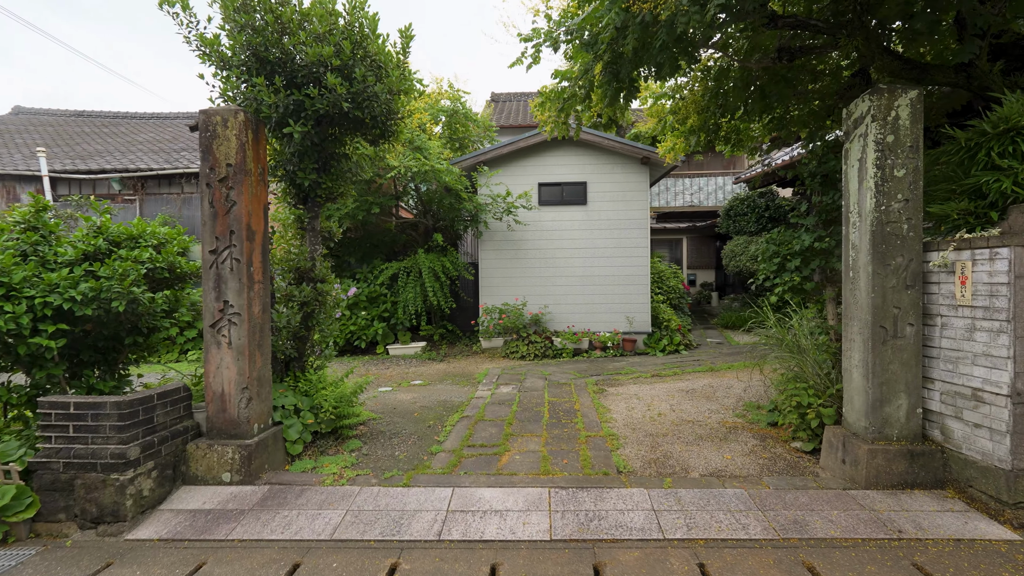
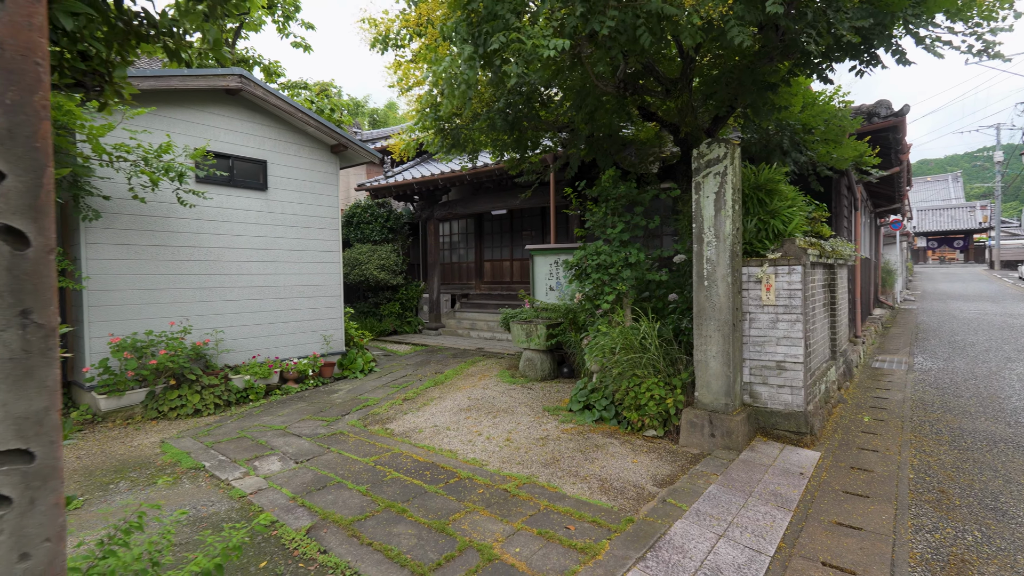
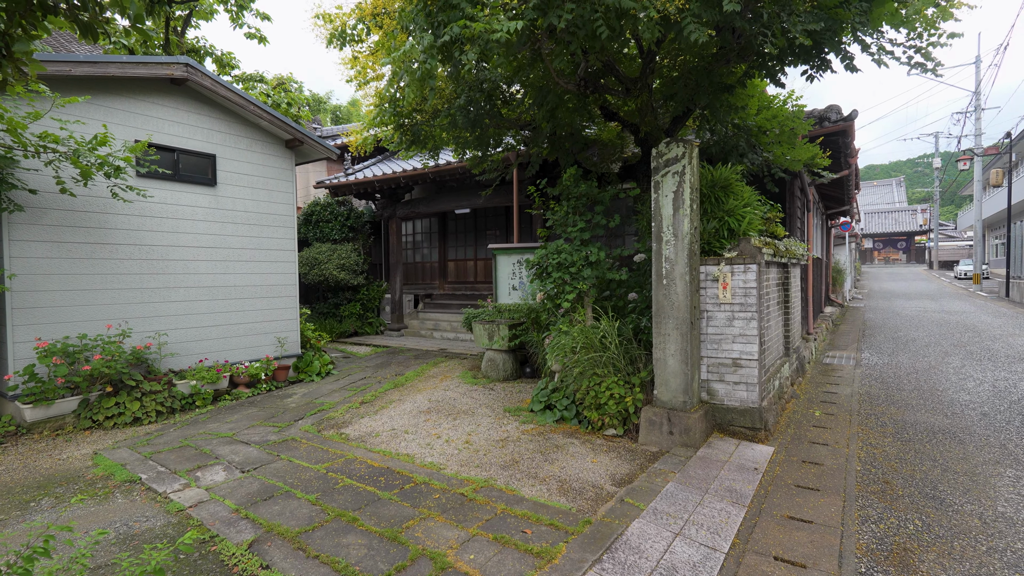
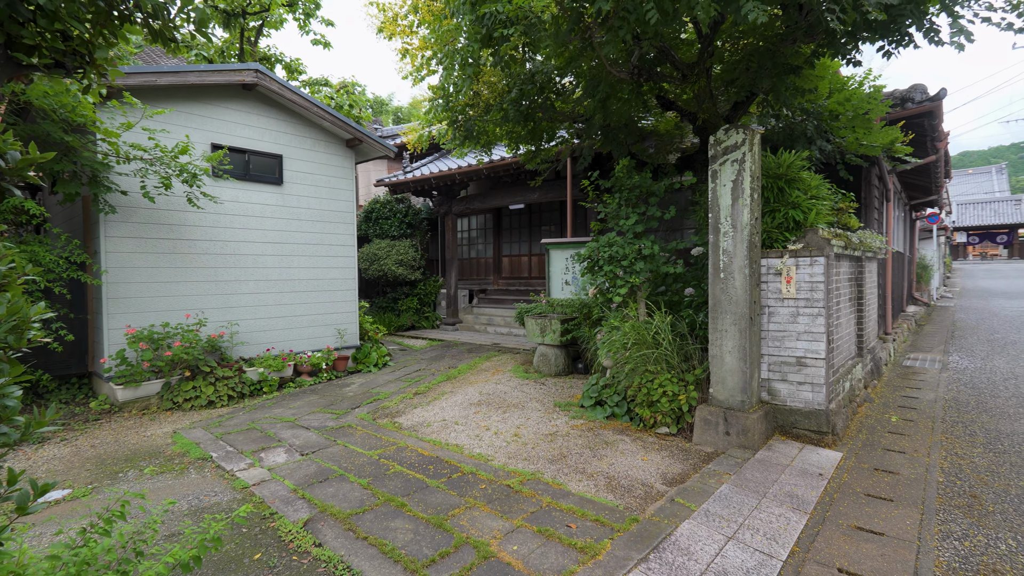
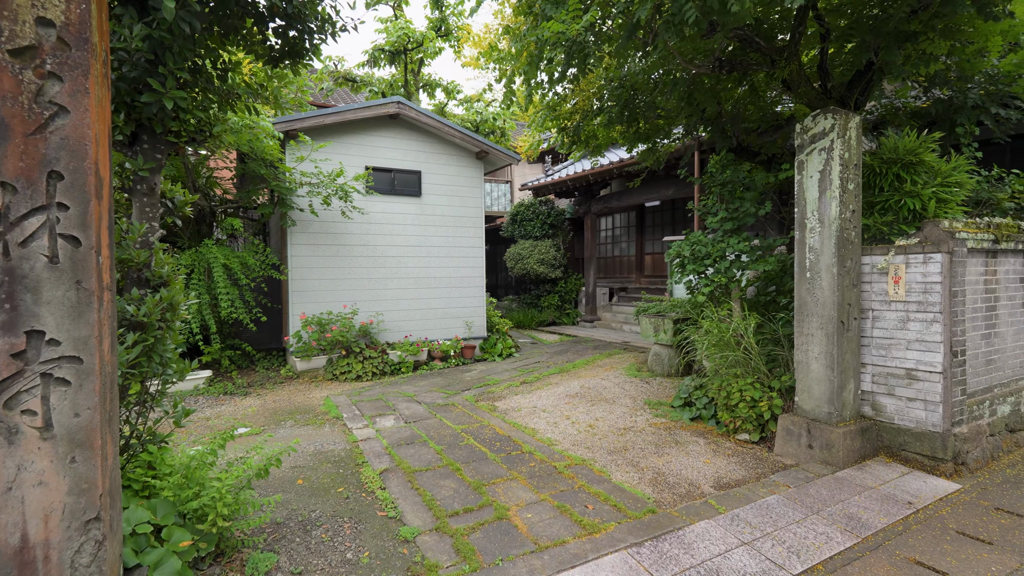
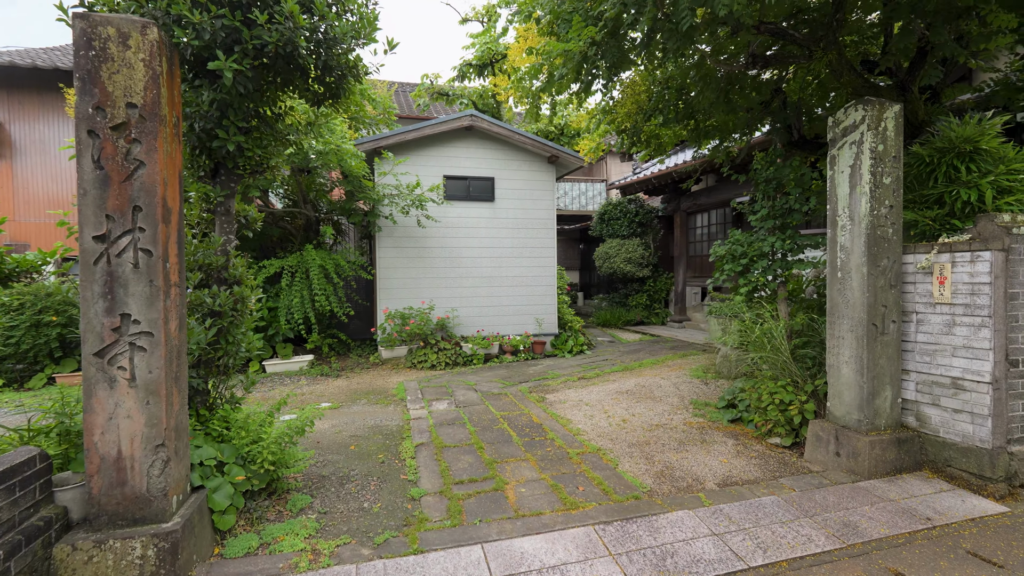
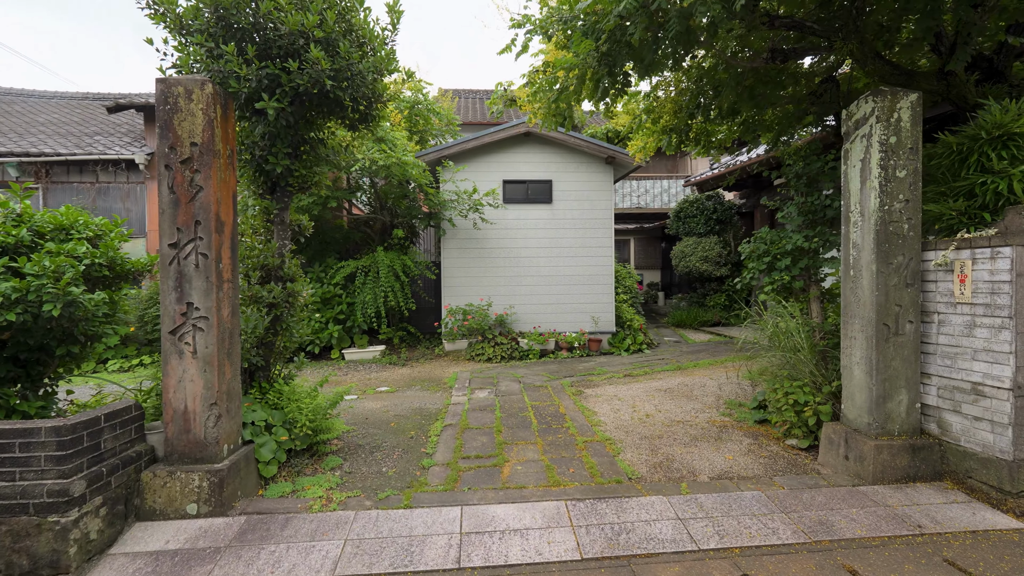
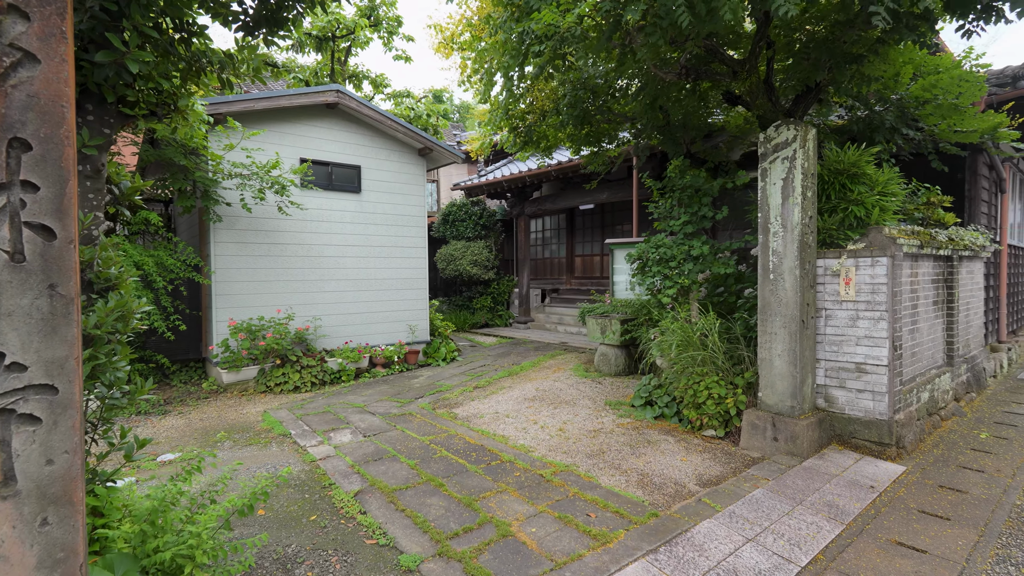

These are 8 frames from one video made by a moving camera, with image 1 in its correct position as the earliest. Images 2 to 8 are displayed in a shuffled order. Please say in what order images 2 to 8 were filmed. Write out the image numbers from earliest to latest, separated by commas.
7, 6, 5, 8, 4, 3, 2
